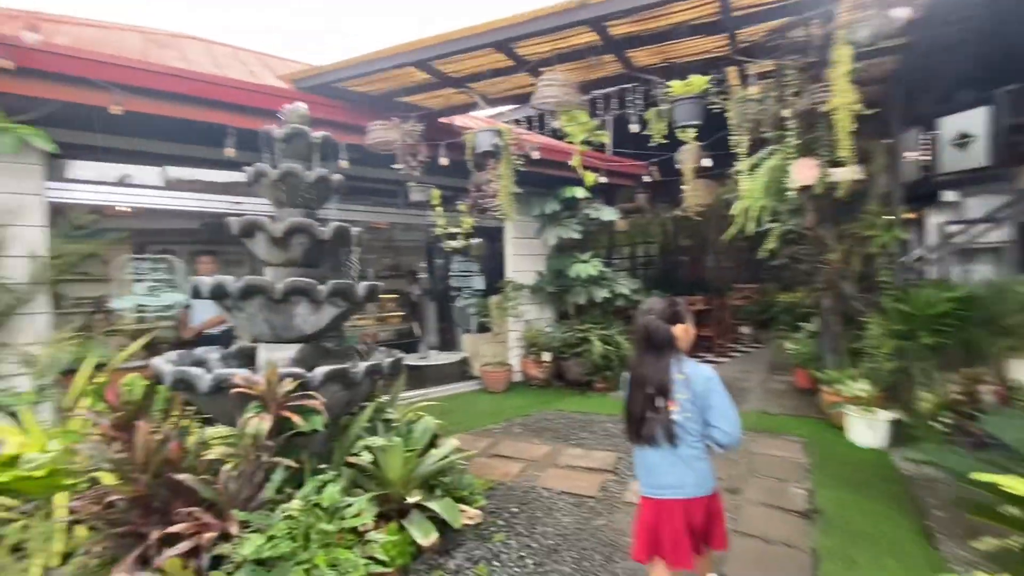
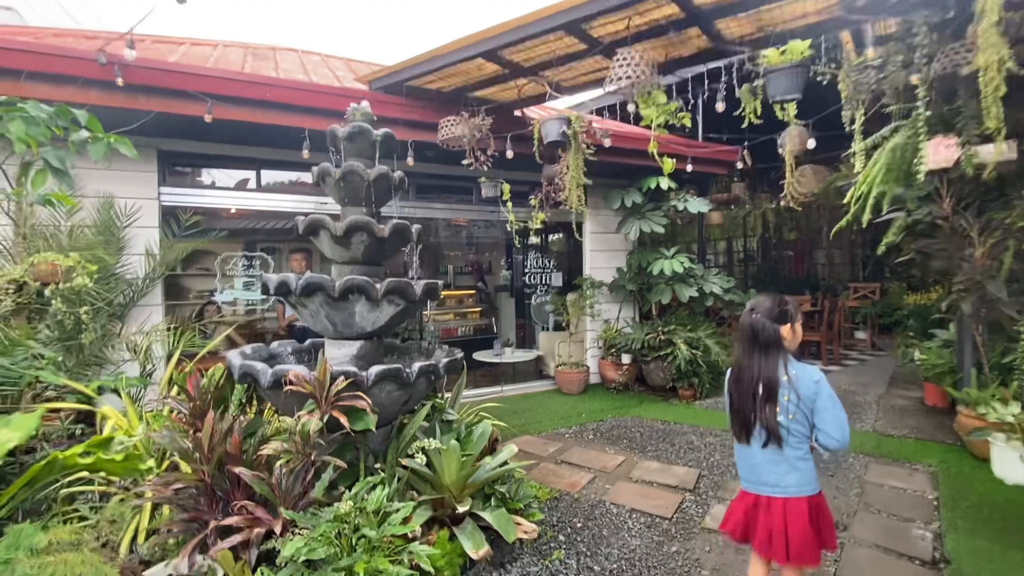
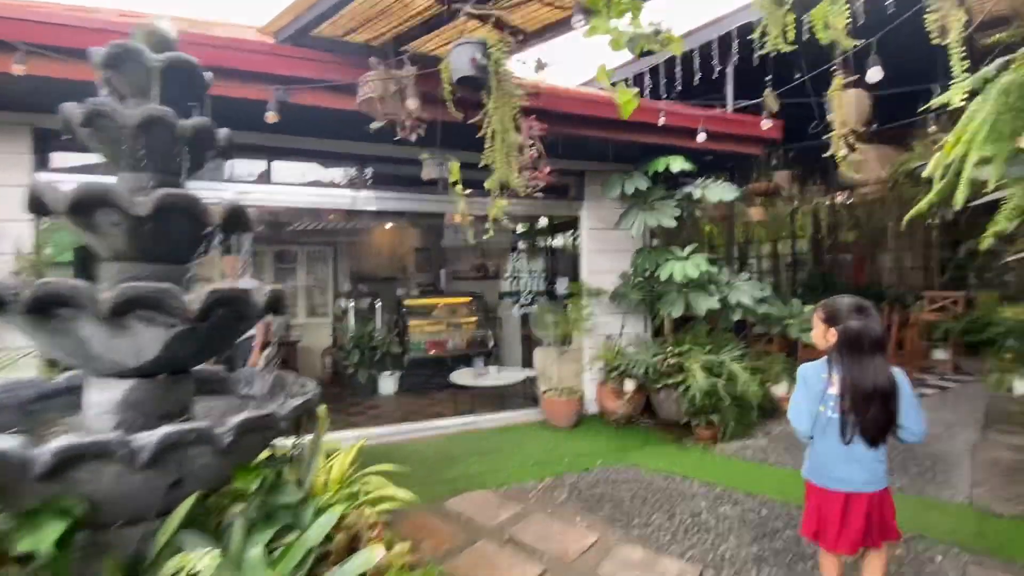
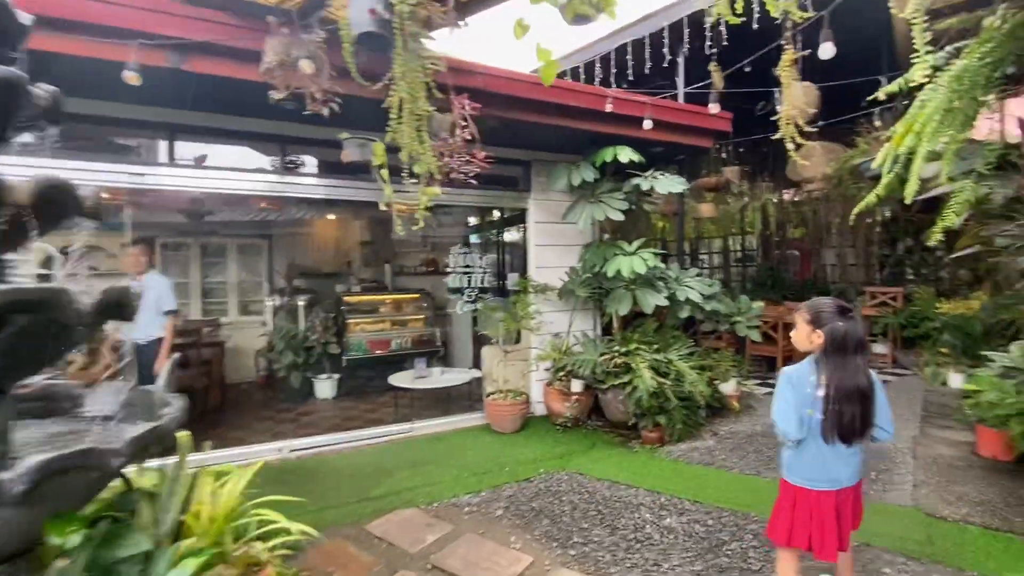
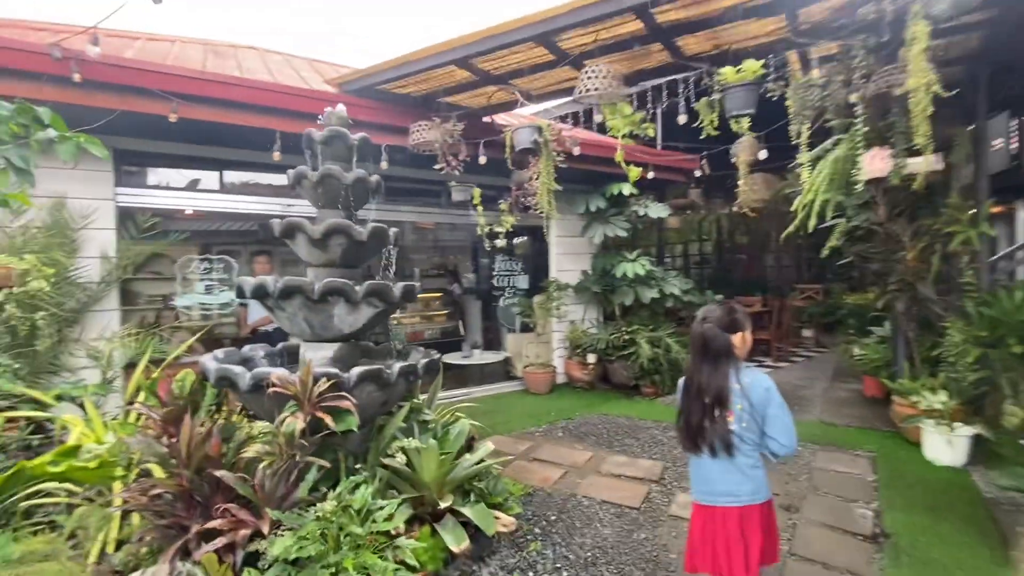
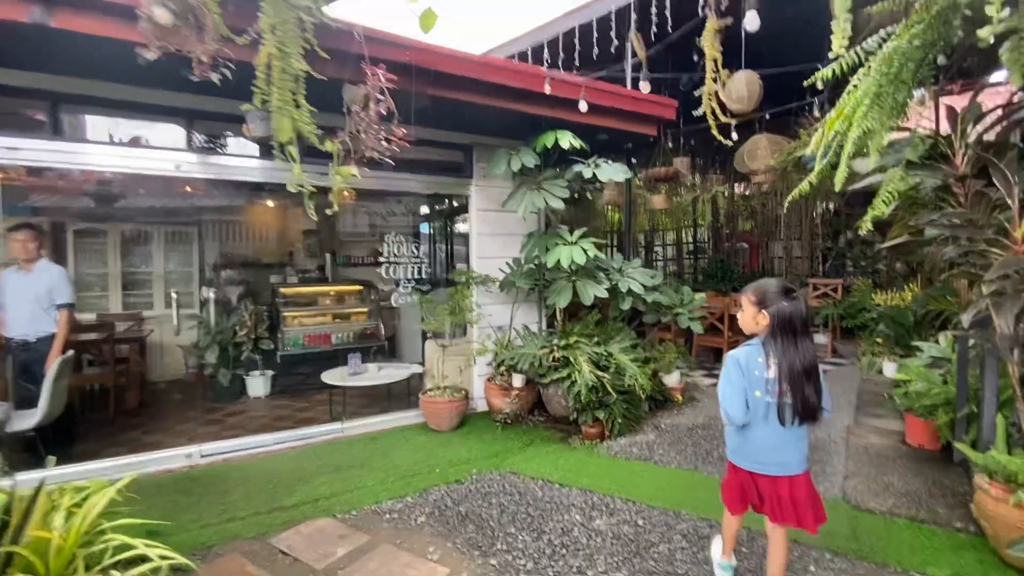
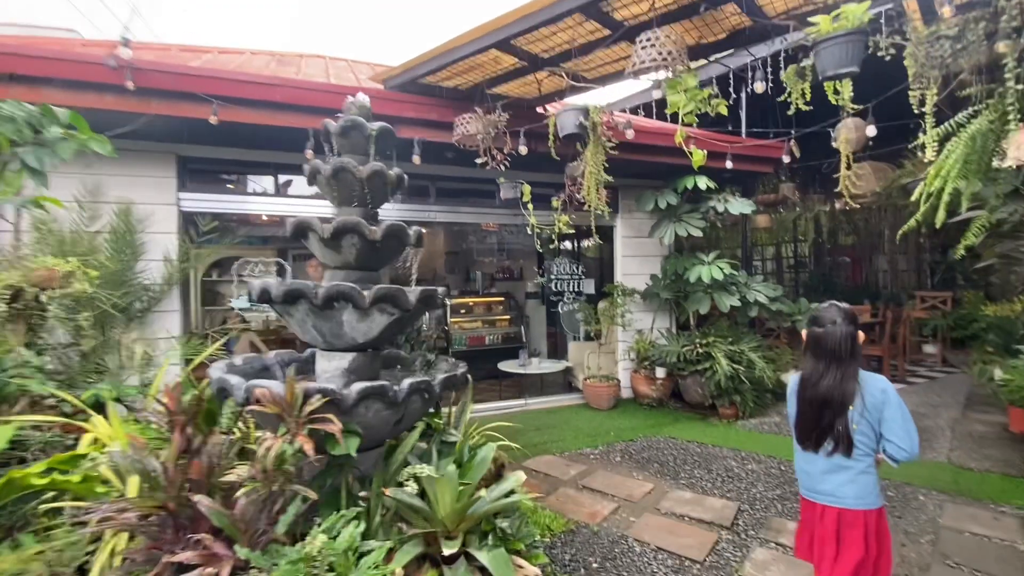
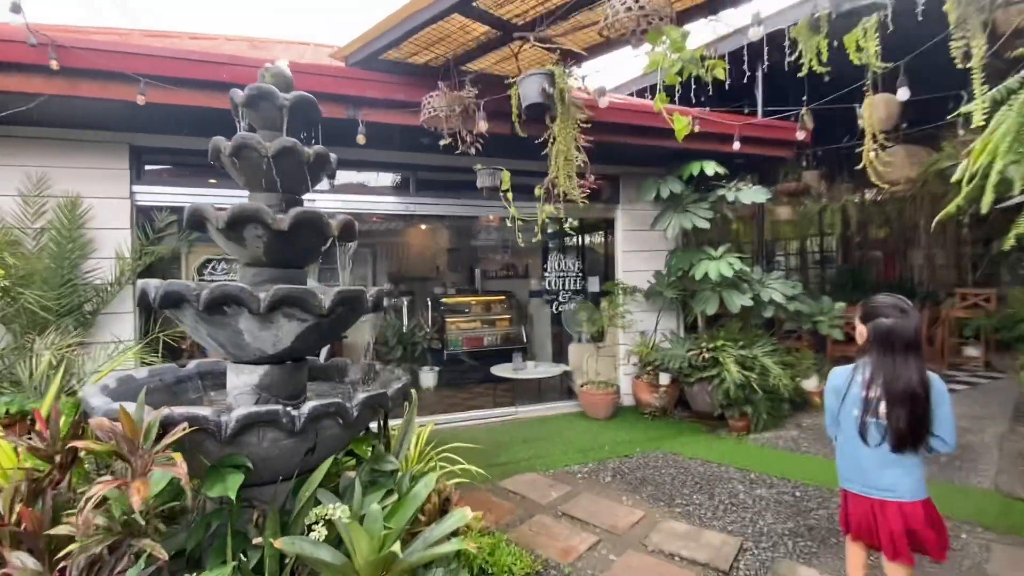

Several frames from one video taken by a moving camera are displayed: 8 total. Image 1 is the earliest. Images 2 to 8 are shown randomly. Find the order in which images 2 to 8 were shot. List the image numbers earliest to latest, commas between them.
5, 2, 7, 8, 3, 4, 6
